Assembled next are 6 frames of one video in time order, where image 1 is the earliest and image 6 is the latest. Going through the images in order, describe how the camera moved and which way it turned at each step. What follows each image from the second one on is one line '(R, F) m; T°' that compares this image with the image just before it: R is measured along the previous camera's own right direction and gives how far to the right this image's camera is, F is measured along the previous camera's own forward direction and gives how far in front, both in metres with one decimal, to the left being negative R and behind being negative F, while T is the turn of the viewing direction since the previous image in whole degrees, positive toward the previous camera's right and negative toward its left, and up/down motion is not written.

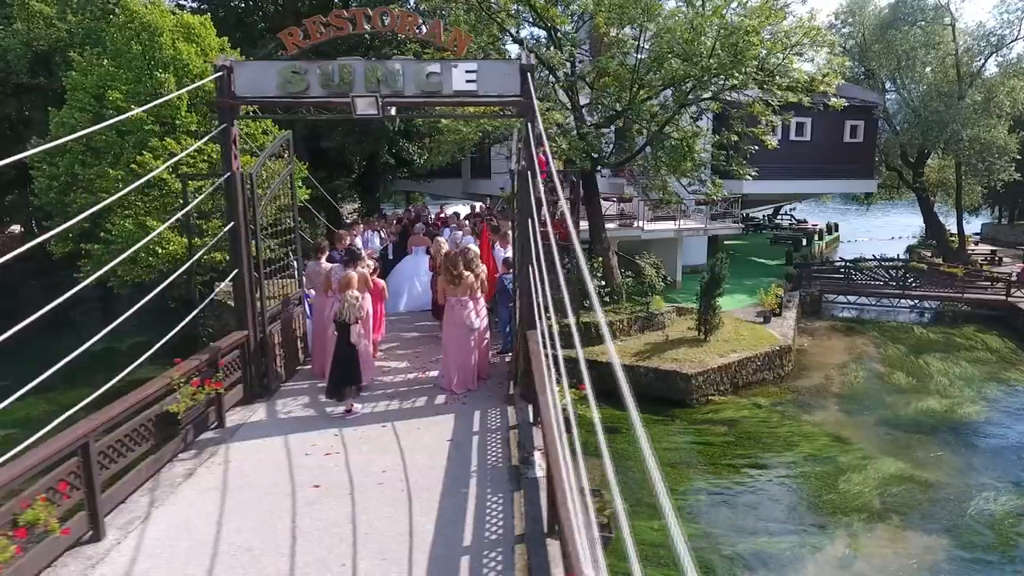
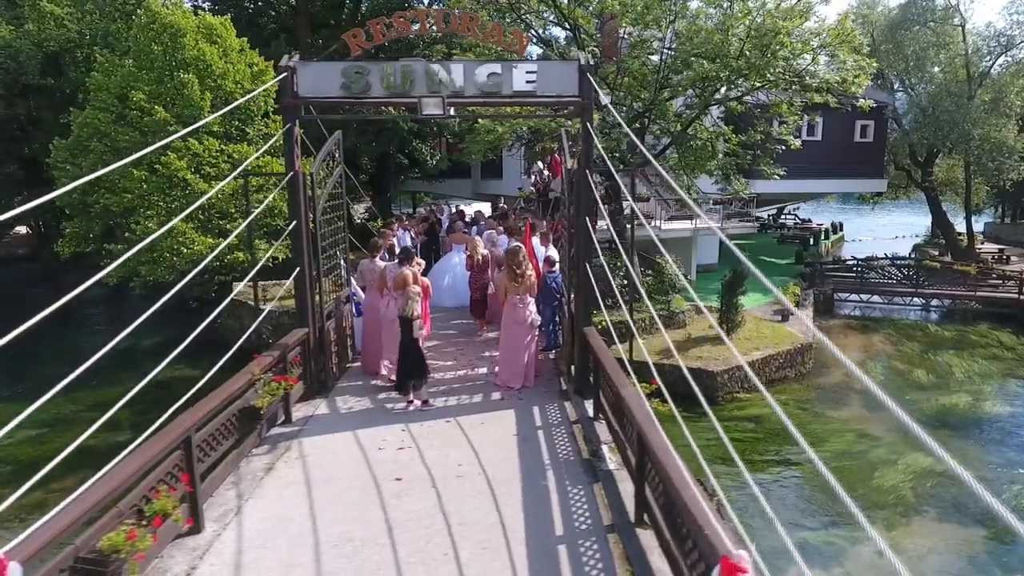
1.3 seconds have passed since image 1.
(-0.6, -0.1) m; 0°
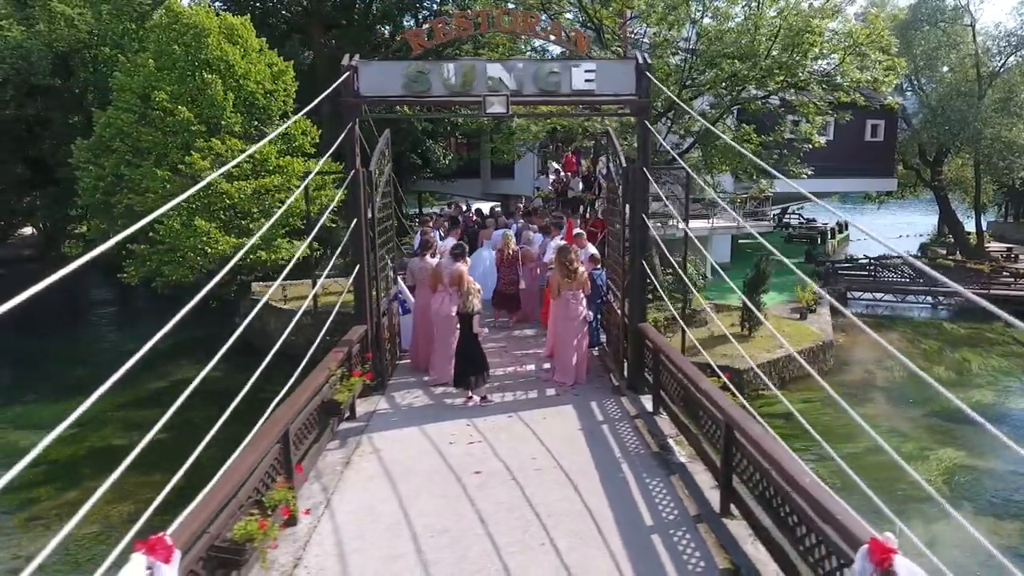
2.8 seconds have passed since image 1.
(-0.6, -0.1) m; 0°
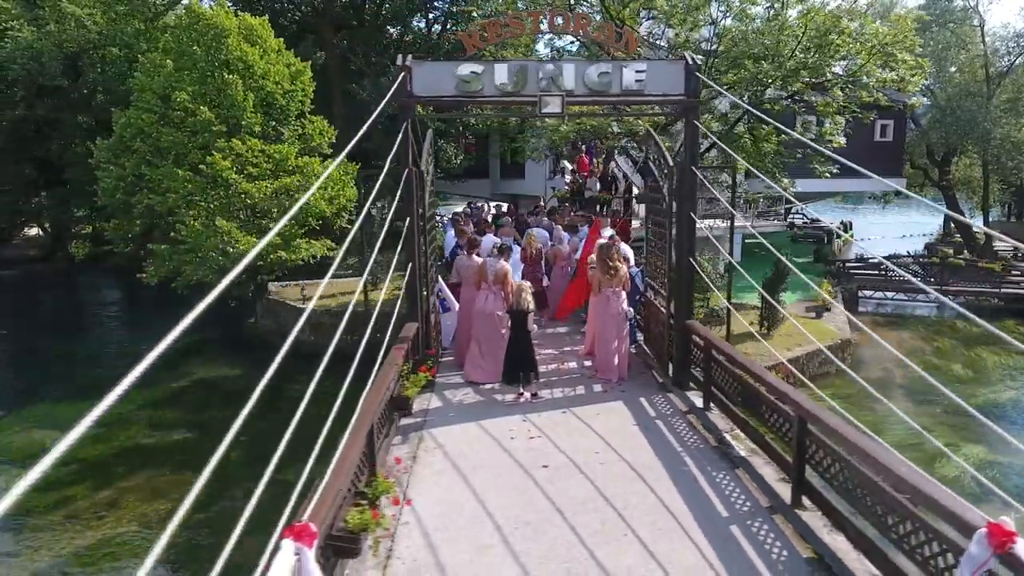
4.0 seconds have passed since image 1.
(-0.5, -0.1) m; 0°
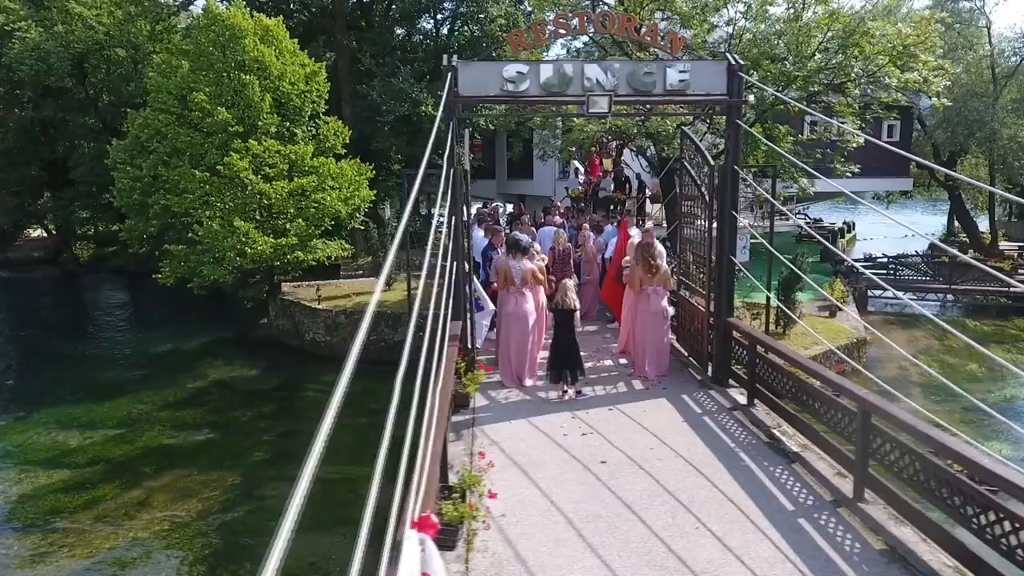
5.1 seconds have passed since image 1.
(-0.5, 0.0) m; 0°
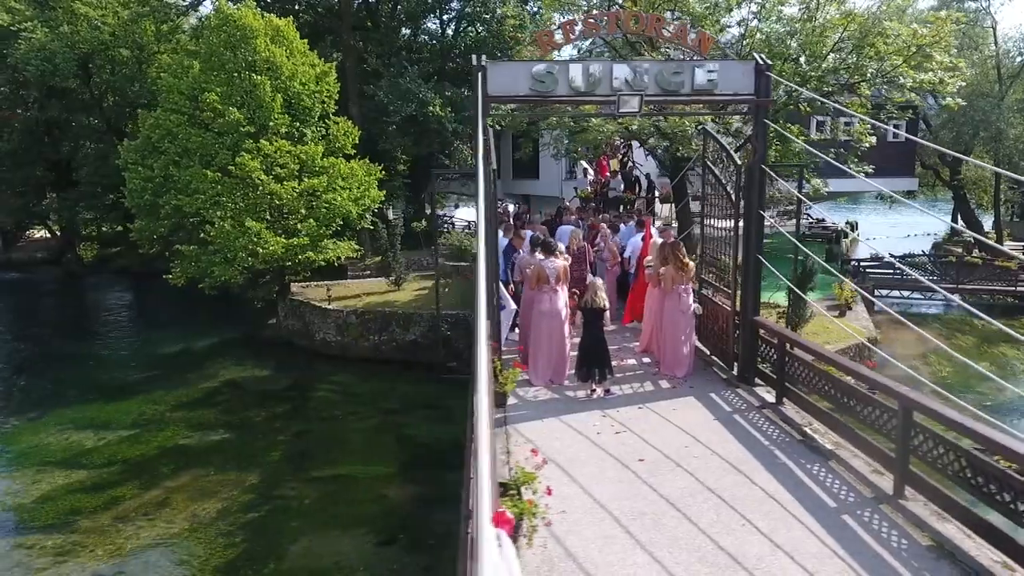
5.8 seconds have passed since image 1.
(-0.3, 0.0) m; 0°
